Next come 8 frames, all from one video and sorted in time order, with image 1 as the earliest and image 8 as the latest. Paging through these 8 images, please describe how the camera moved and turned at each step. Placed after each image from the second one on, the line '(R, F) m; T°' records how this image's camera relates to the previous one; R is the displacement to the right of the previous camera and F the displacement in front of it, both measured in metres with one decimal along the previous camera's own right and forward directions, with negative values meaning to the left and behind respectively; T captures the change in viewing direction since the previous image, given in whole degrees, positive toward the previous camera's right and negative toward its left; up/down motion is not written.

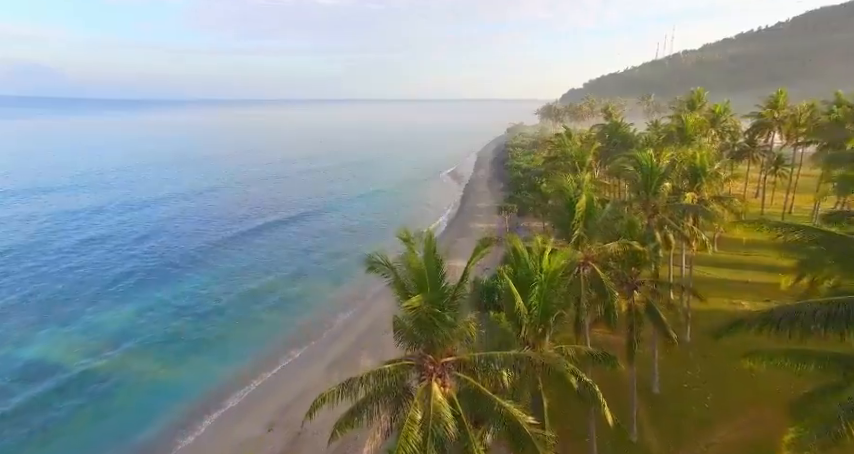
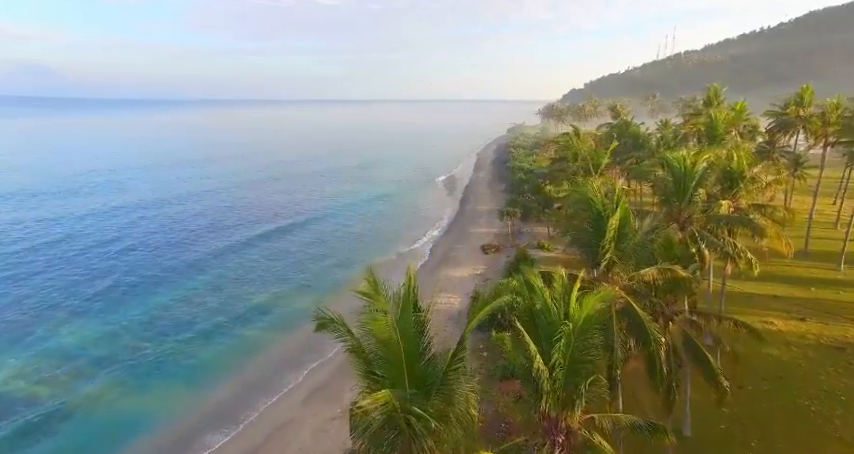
(+0.3, +3.0) m; 0°
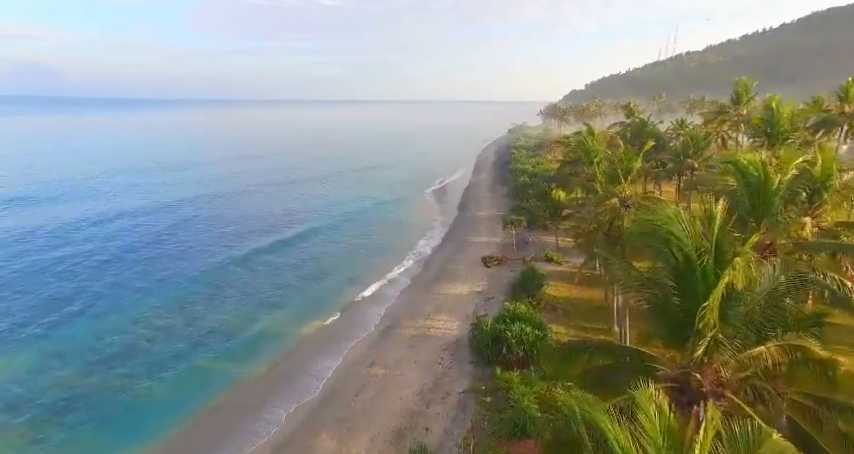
(+0.4, +4.4) m; 0°
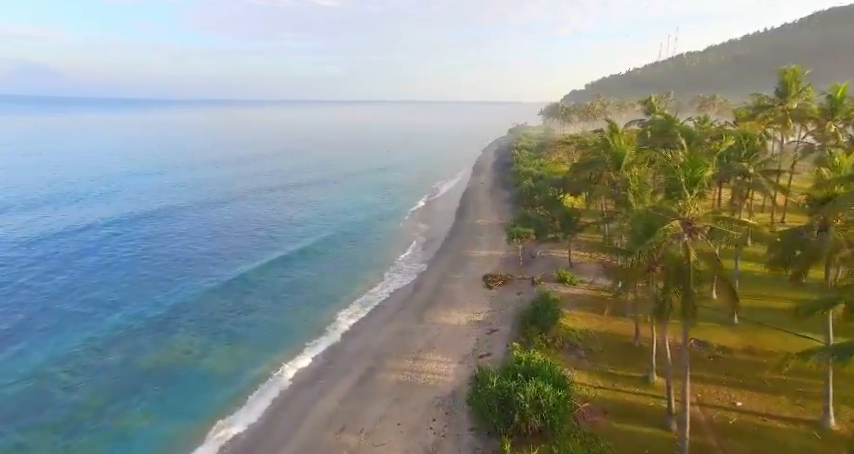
(+0.5, +5.7) m; 0°
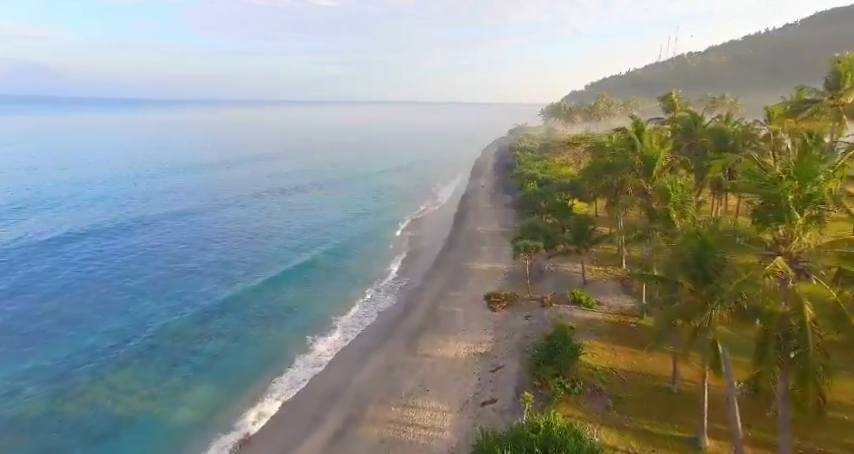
(+0.3, +4.4) m; 0°
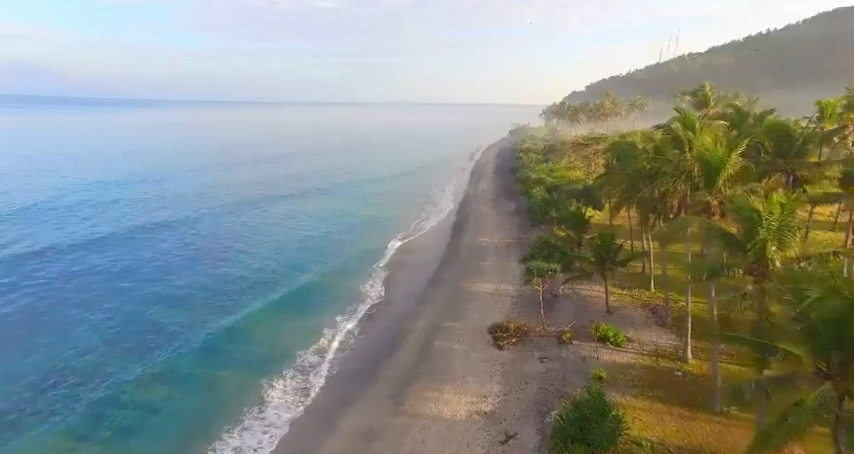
(+0.4, +5.3) m; 0°
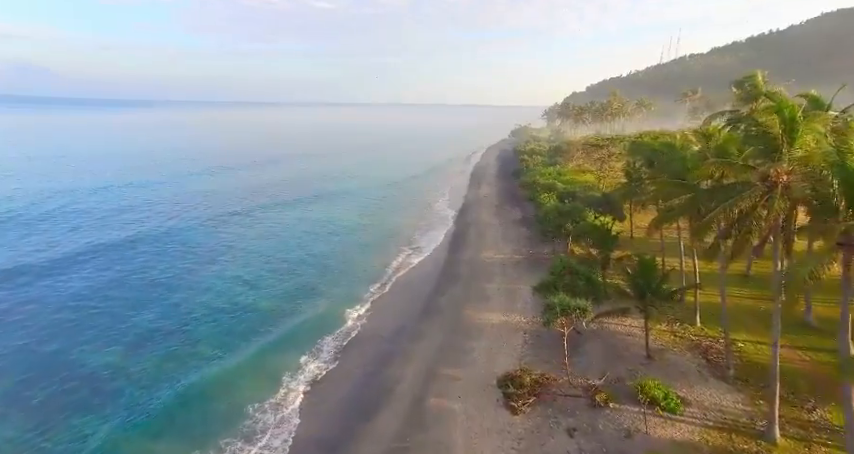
(+0.3, +5.7) m; 0°
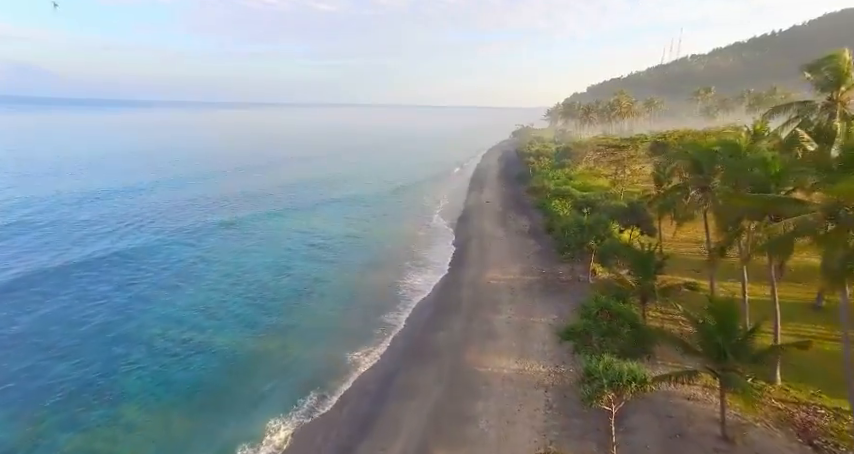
(+0.3, +6.0) m; 0°
